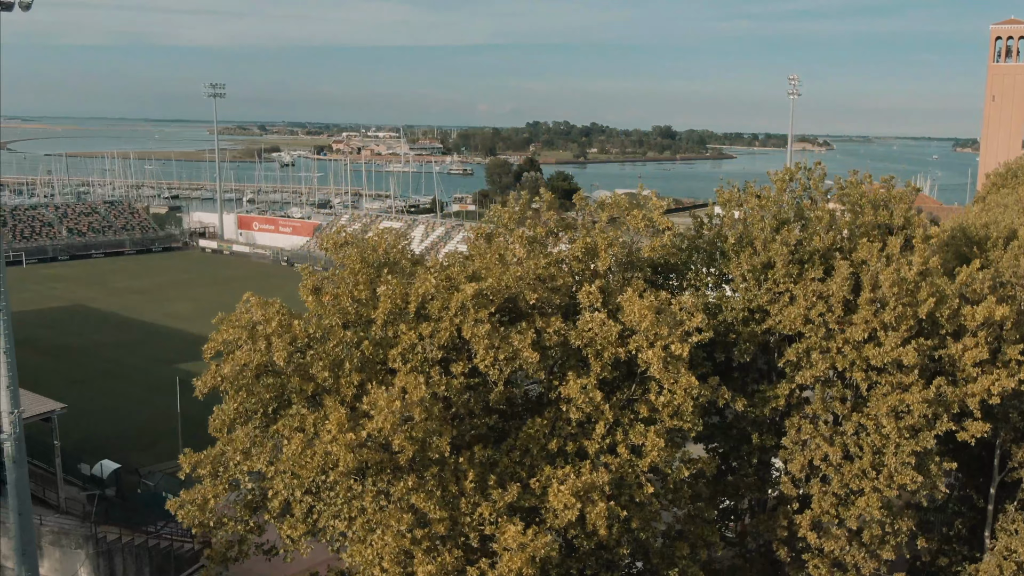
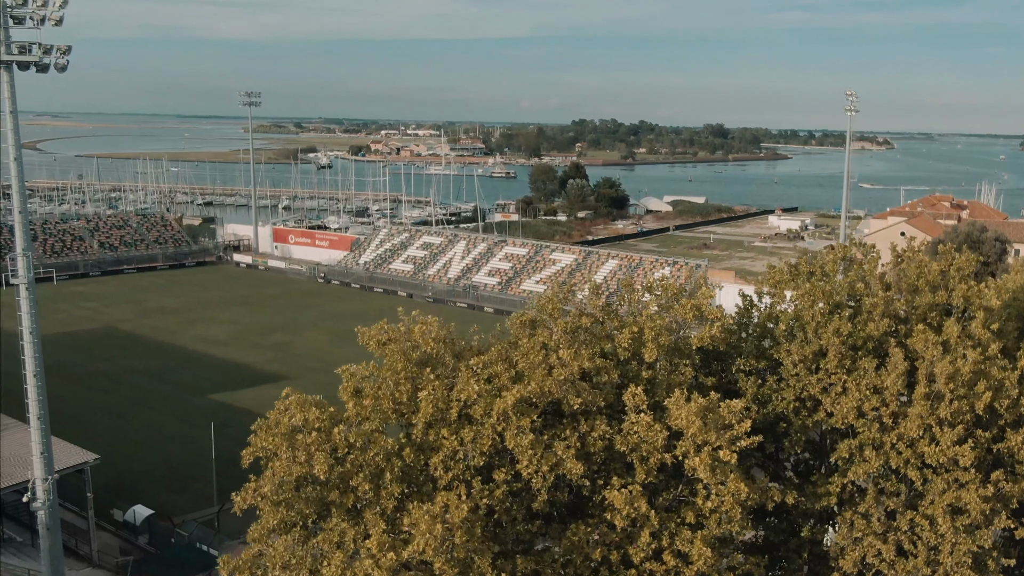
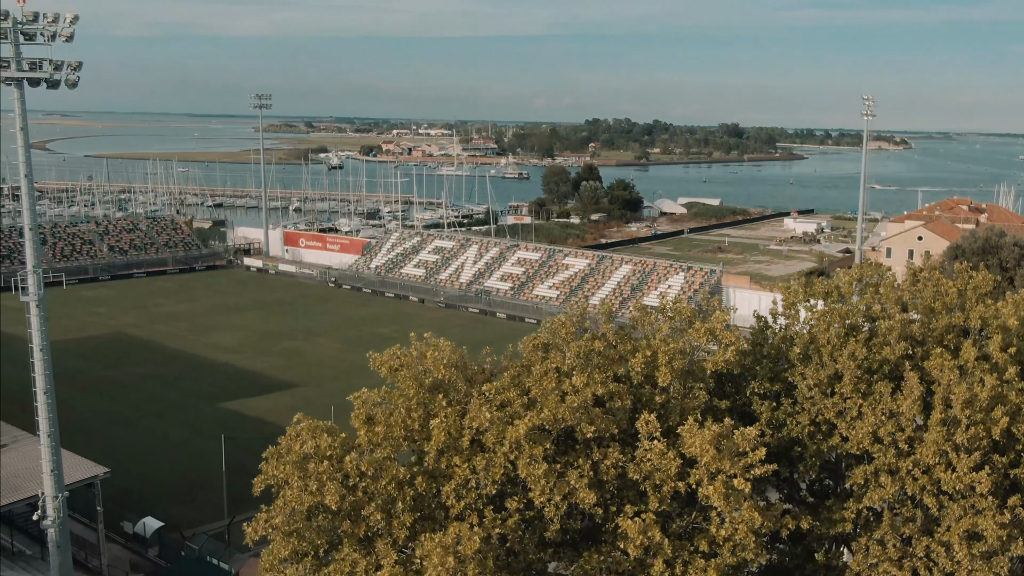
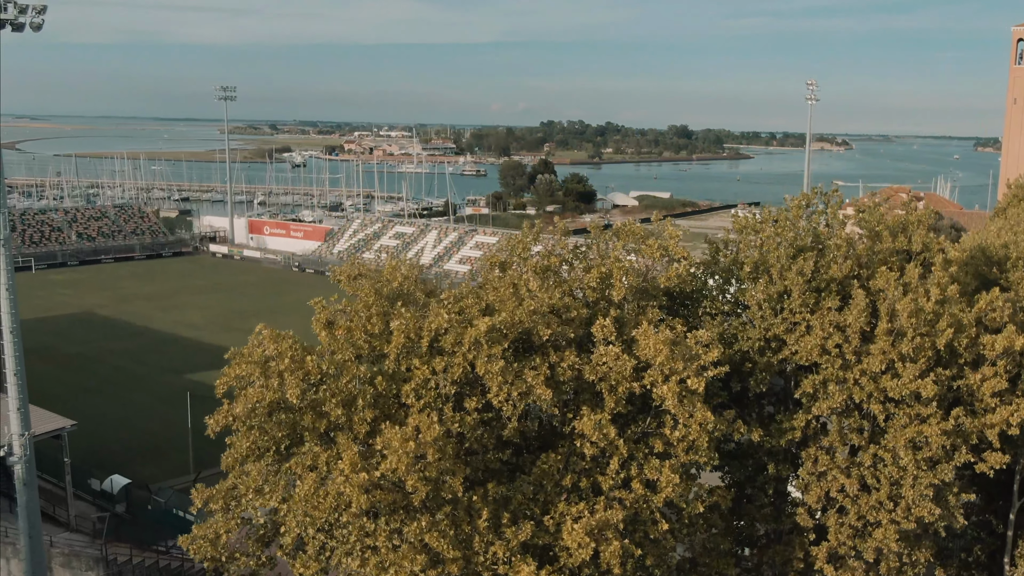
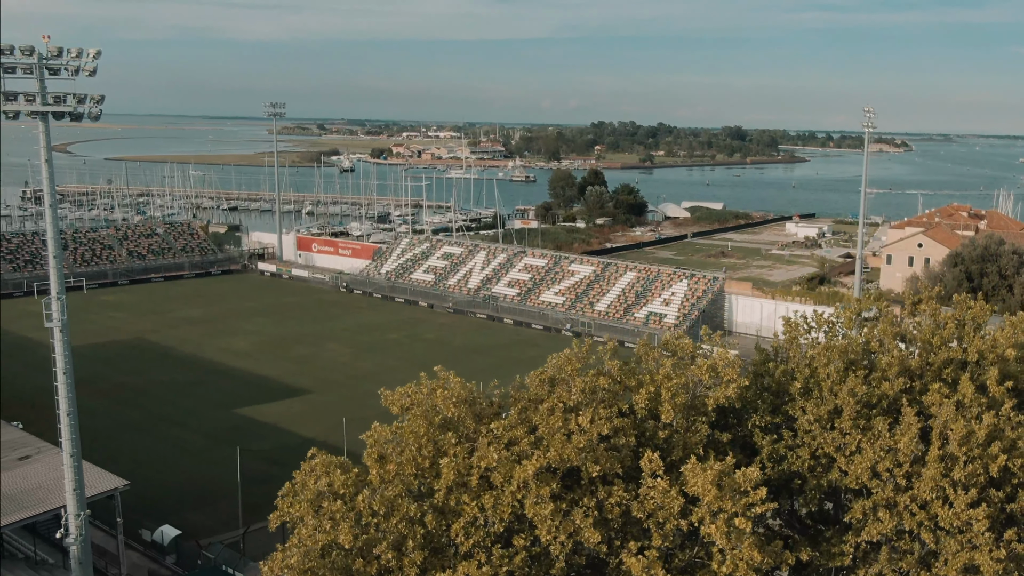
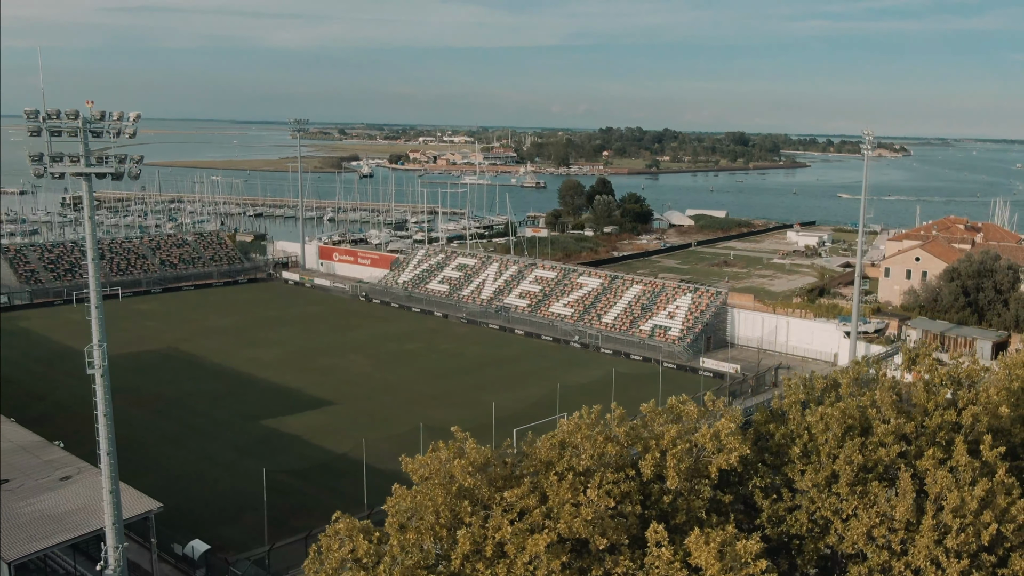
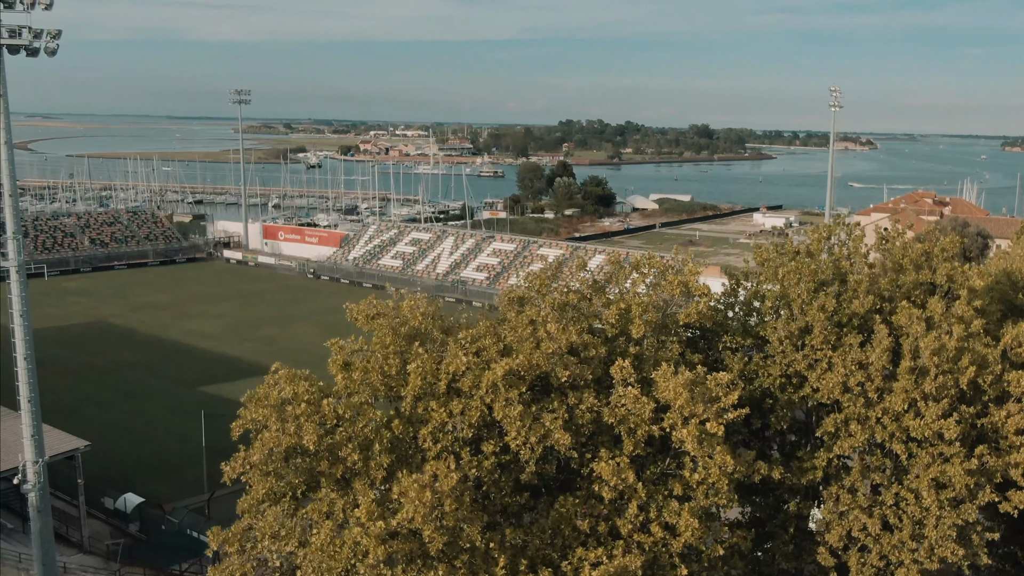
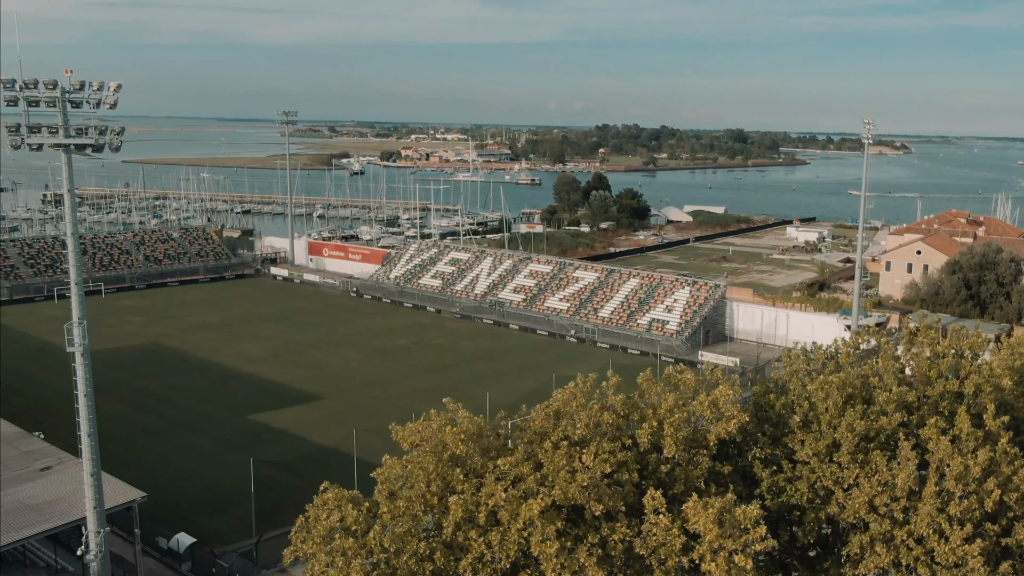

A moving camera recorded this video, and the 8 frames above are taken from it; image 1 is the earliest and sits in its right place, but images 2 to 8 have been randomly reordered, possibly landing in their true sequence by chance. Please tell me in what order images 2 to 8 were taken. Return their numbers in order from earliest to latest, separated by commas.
4, 7, 2, 3, 5, 8, 6
